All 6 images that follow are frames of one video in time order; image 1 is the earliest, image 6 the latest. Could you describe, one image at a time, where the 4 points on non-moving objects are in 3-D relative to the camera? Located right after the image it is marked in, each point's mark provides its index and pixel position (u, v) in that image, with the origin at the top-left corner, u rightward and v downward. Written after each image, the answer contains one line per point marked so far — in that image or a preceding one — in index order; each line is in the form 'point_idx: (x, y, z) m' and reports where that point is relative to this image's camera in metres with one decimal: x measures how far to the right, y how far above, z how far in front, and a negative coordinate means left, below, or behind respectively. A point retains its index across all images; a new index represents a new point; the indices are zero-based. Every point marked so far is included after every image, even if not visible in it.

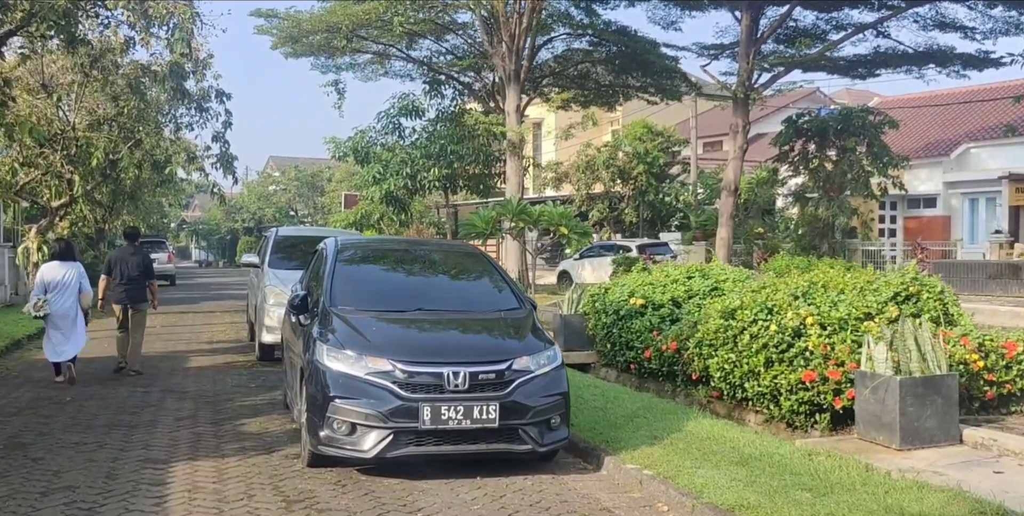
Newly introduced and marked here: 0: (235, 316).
0: (-5.4, -1.1, +18.5) m
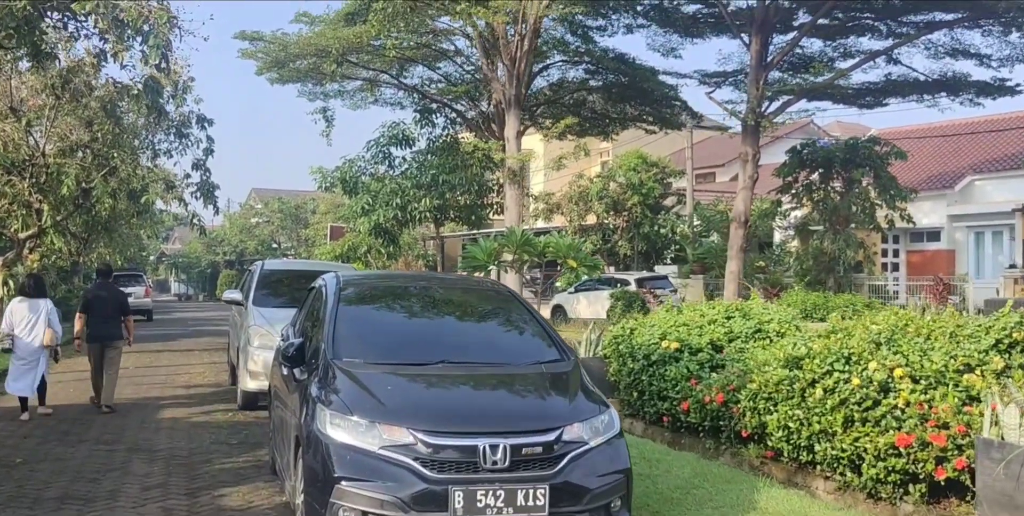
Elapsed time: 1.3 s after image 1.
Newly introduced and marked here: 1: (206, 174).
0: (-5.4, -1.8, +17.2) m
1: (-5.8, +1.6, +18.0) m
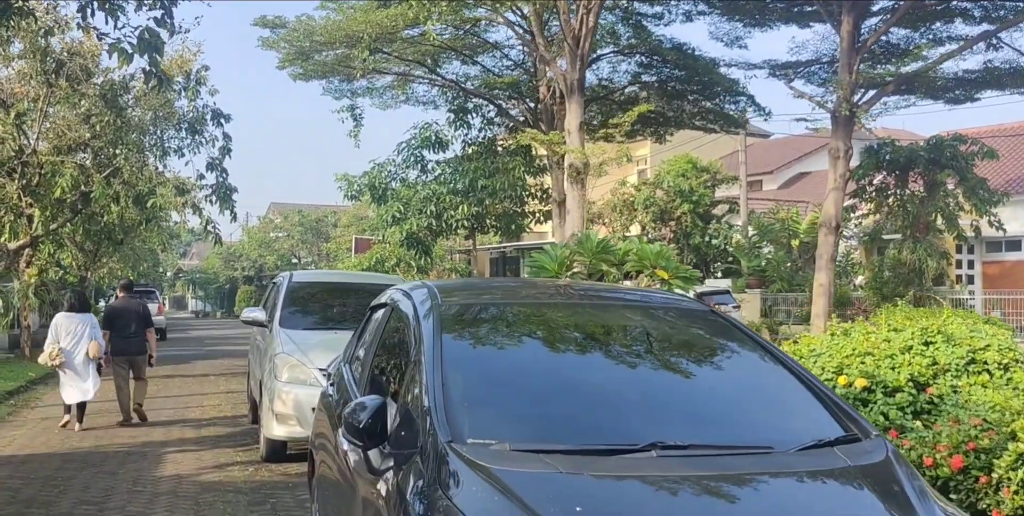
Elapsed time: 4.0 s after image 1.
0: (-4.4, -2.0, +15.0) m
1: (-4.8, +1.4, +15.8) m
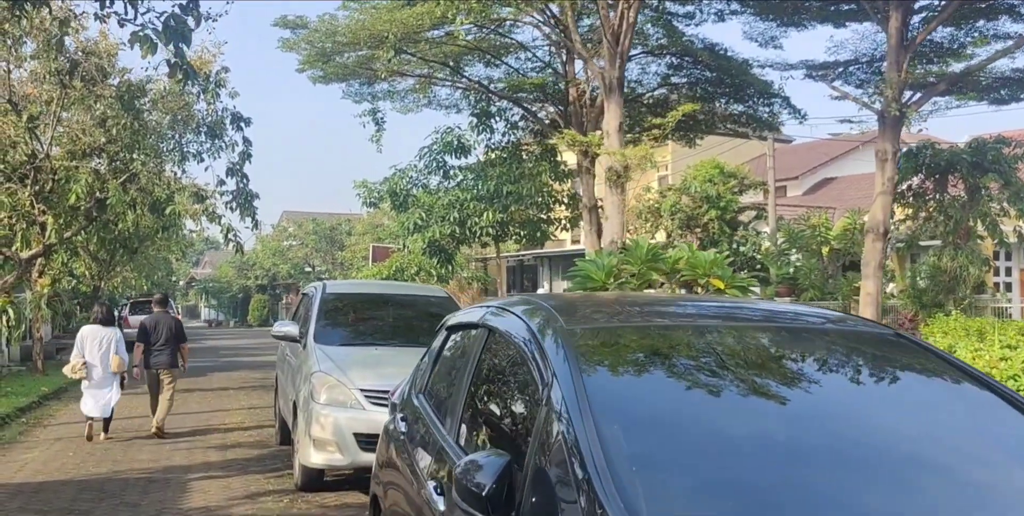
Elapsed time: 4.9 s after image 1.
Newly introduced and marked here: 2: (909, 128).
0: (-3.9, -2.1, +14.3) m
1: (-4.3, +1.2, +15.1) m
2: (+7.0, +2.3, +16.8) m
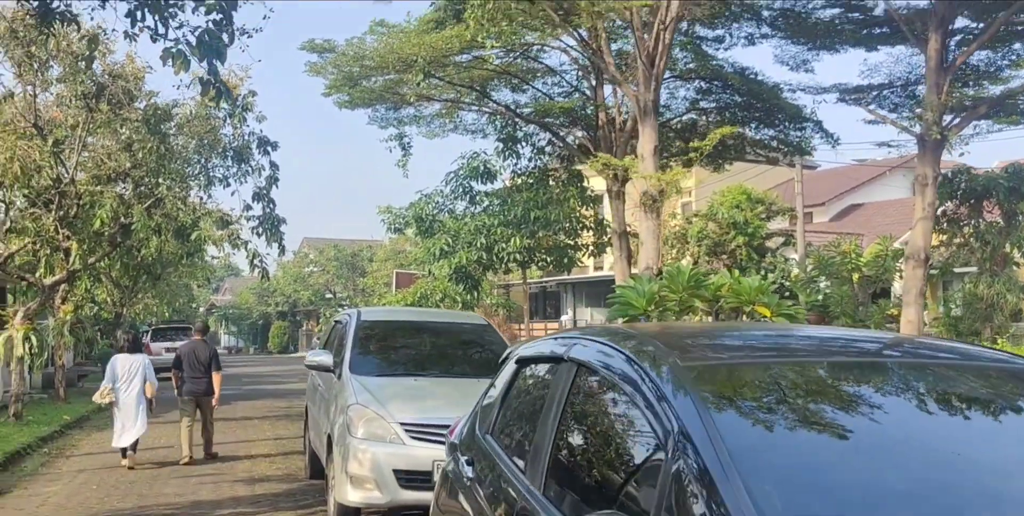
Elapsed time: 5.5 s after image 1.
0: (-3.4, -2.5, +13.9) m
1: (-3.8, +0.8, +14.9) m
2: (+7.5, +1.8, +16.4) m
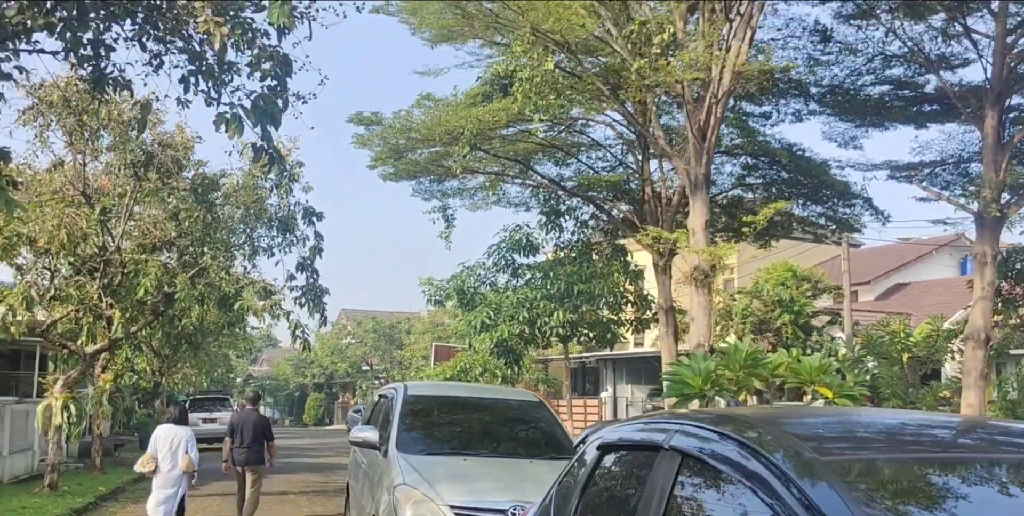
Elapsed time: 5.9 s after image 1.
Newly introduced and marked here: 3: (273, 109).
0: (-2.8, -3.5, +13.6) m
1: (-3.1, -0.3, +14.8) m
2: (+8.3, +0.5, +15.9) m
3: (-1.6, +1.0, +6.4) m
